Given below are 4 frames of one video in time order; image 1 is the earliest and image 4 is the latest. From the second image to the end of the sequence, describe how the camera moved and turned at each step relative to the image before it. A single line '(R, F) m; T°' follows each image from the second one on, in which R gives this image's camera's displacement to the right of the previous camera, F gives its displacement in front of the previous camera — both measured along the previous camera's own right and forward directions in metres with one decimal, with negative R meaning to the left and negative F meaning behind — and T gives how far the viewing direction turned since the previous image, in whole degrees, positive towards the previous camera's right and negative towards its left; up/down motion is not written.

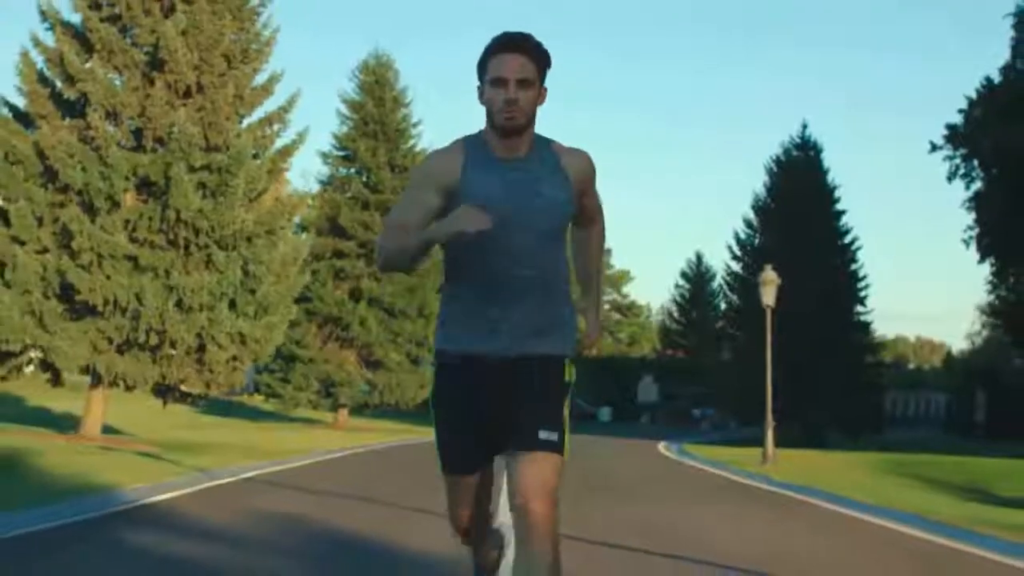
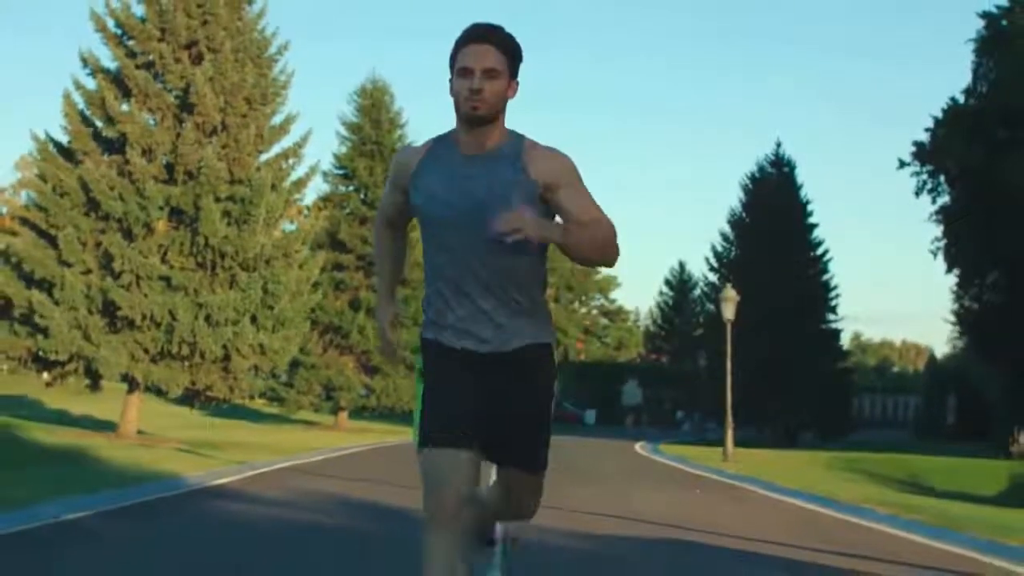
(0.0, -3.1) m; 0°
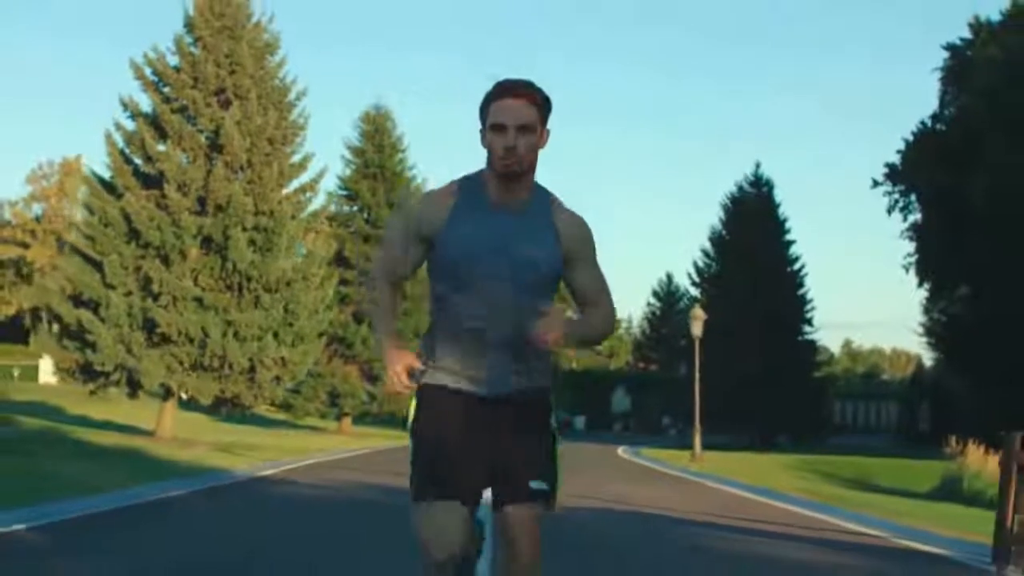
(0.0, -3.5) m; 0°
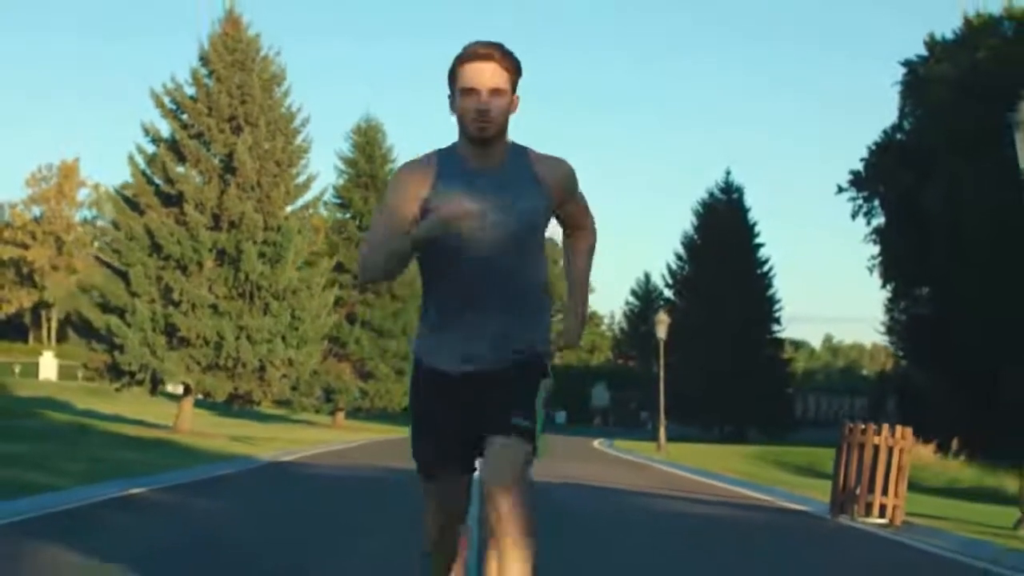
(0.0, -3.5) m; +1°
